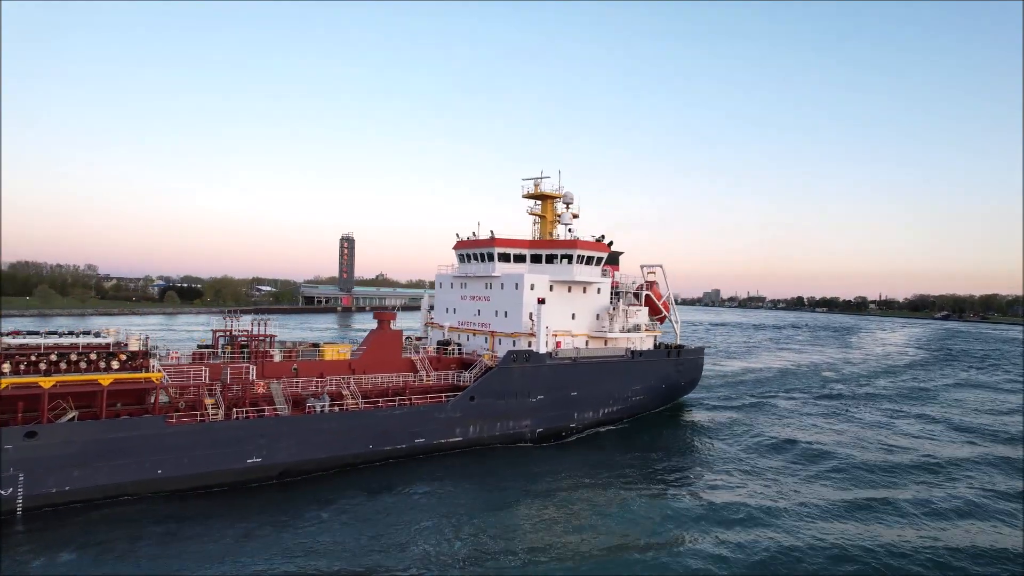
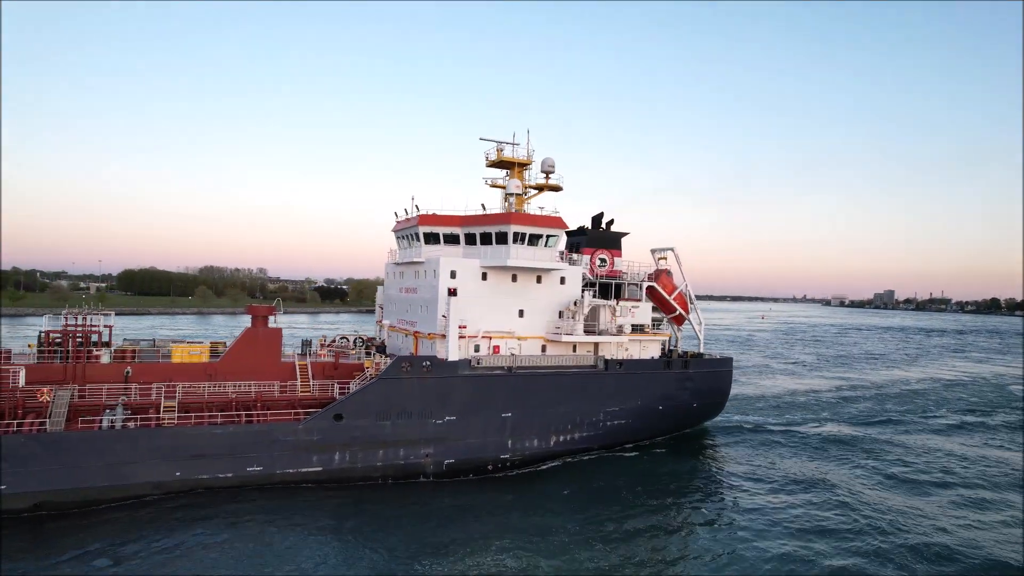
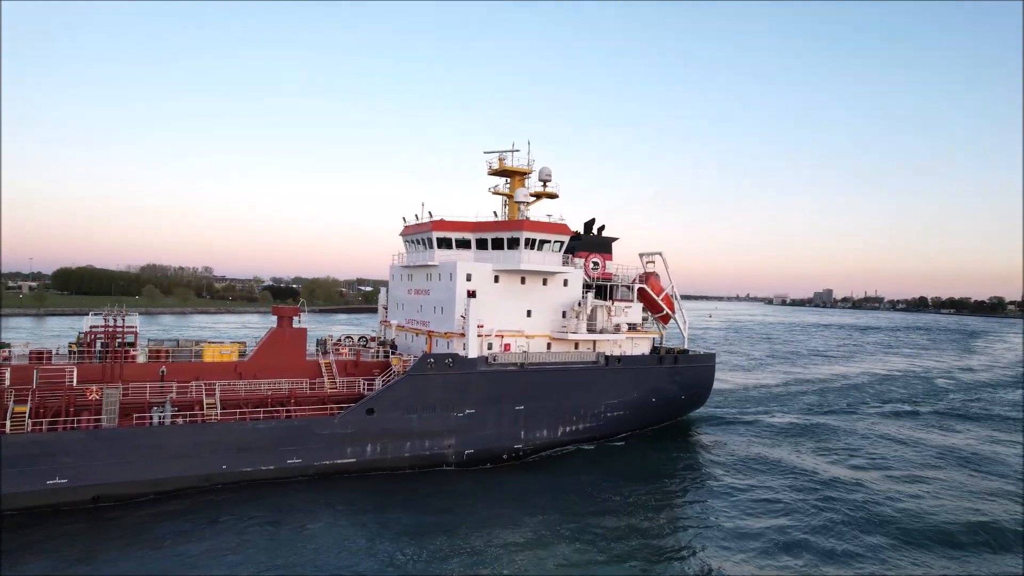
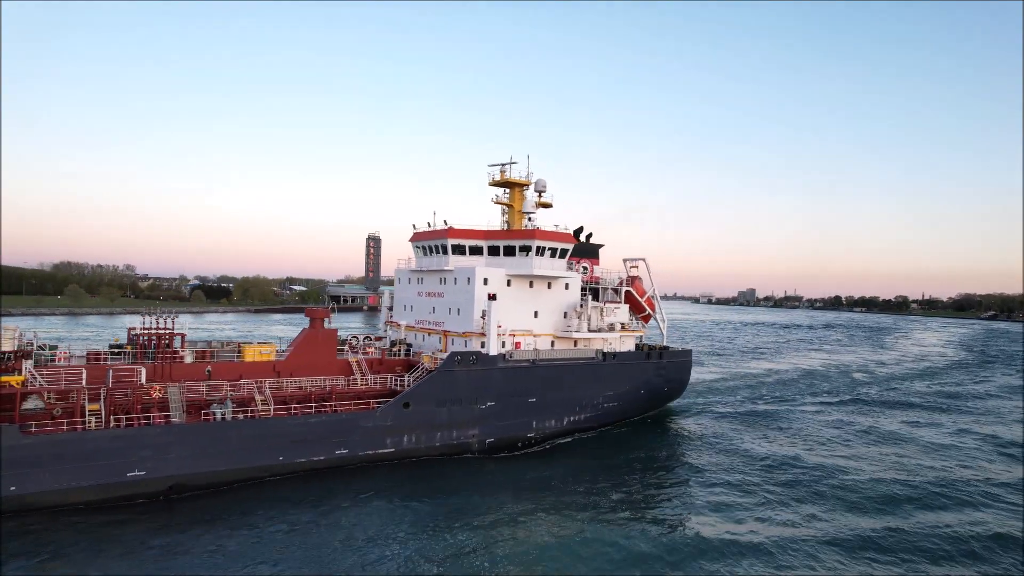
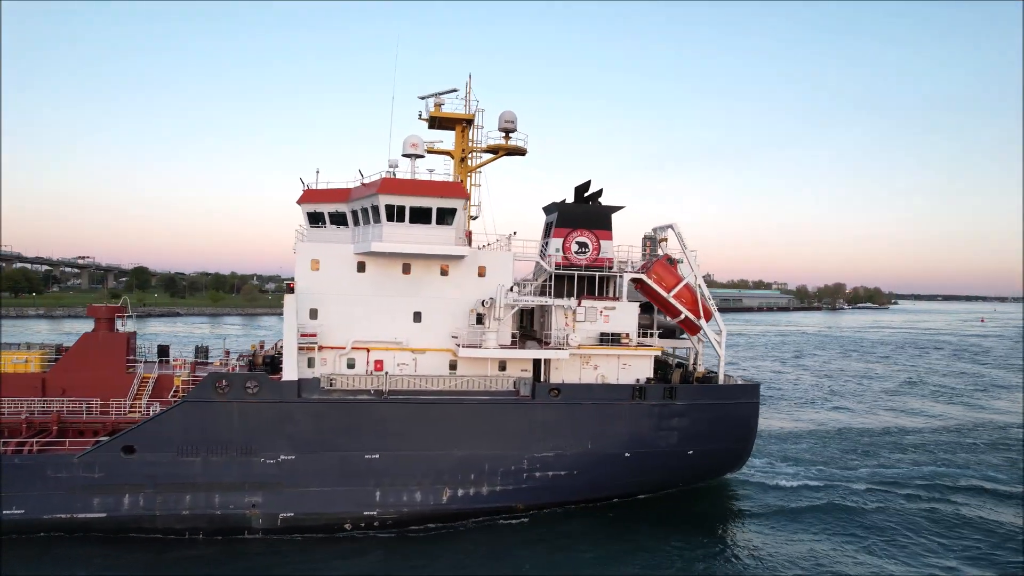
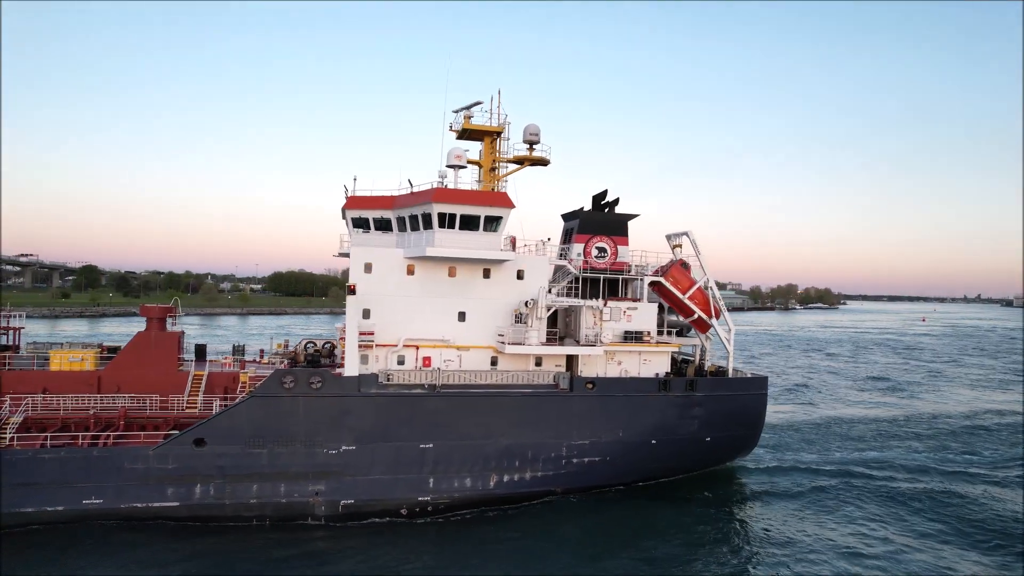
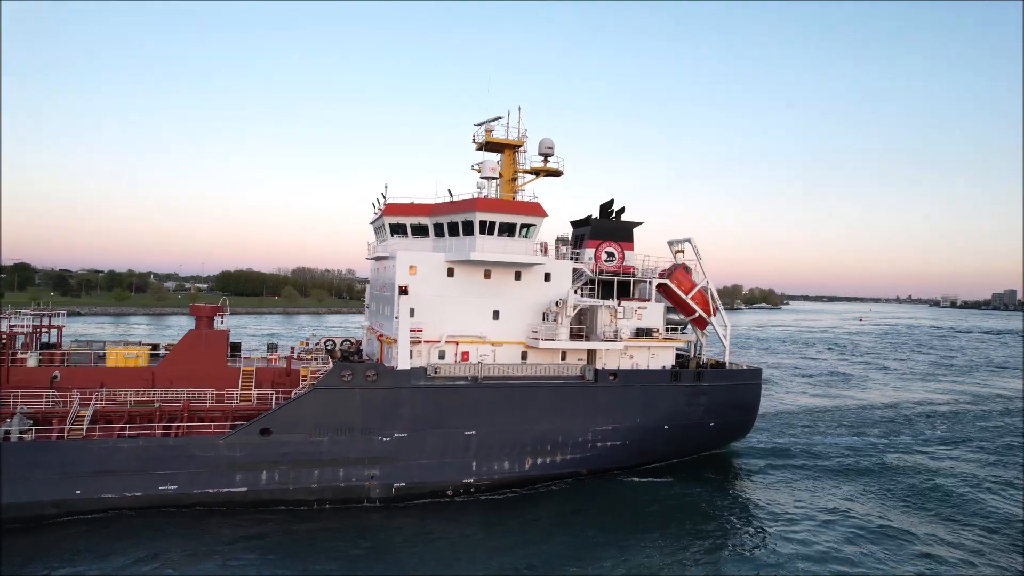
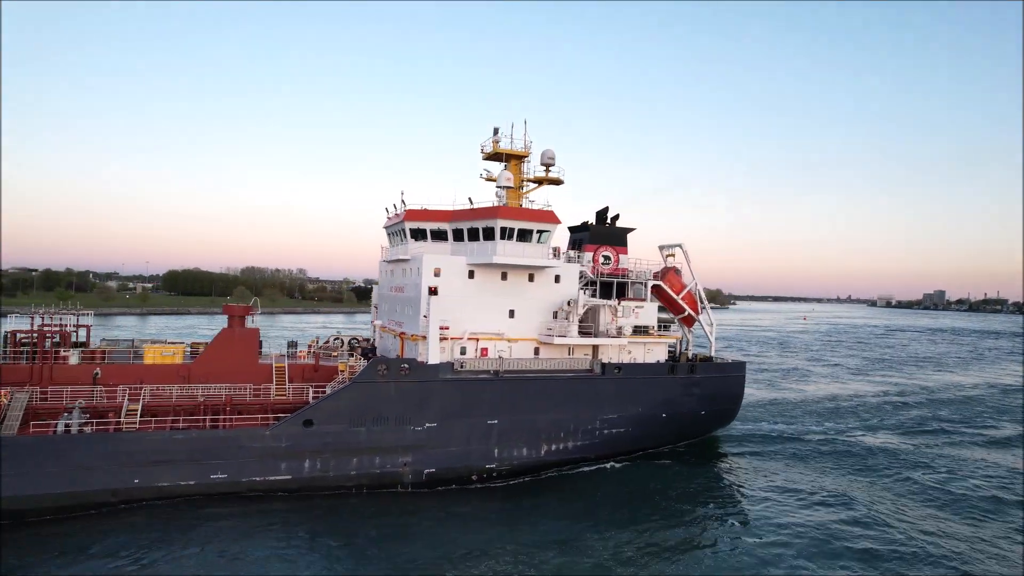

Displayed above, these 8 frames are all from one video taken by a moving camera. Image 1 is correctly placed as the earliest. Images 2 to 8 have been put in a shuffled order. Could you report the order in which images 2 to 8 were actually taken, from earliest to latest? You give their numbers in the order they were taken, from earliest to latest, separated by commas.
4, 3, 2, 8, 7, 6, 5
